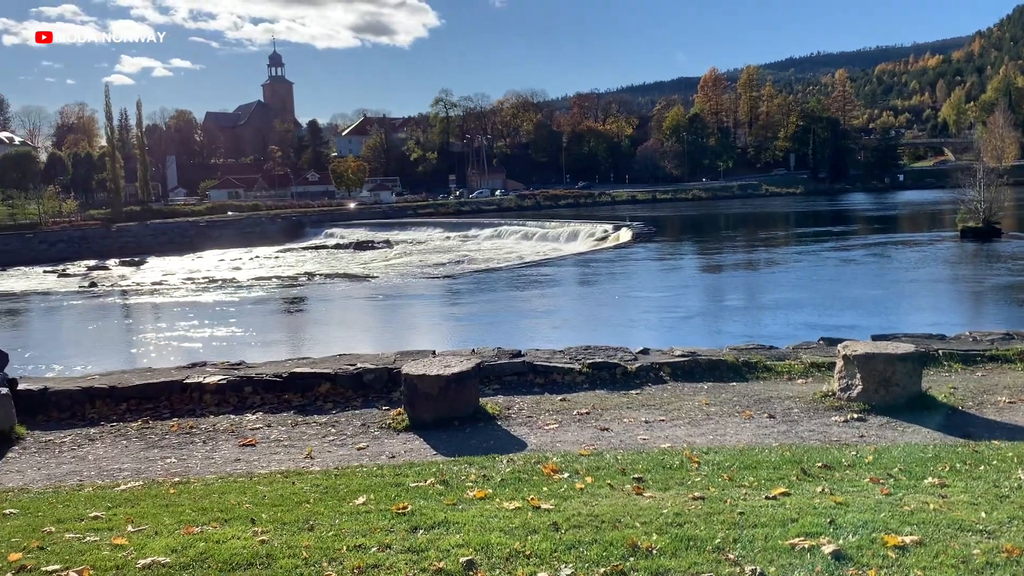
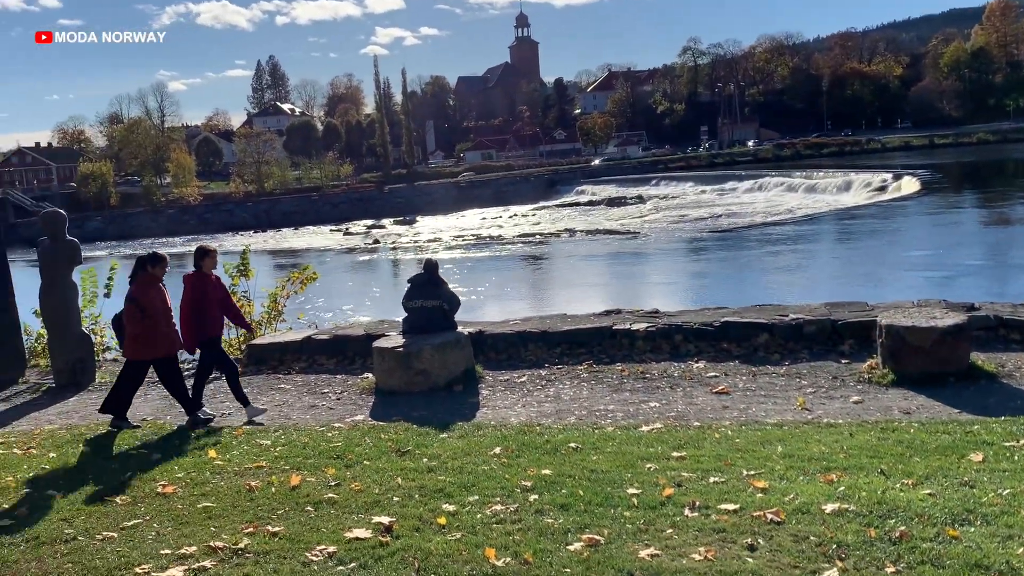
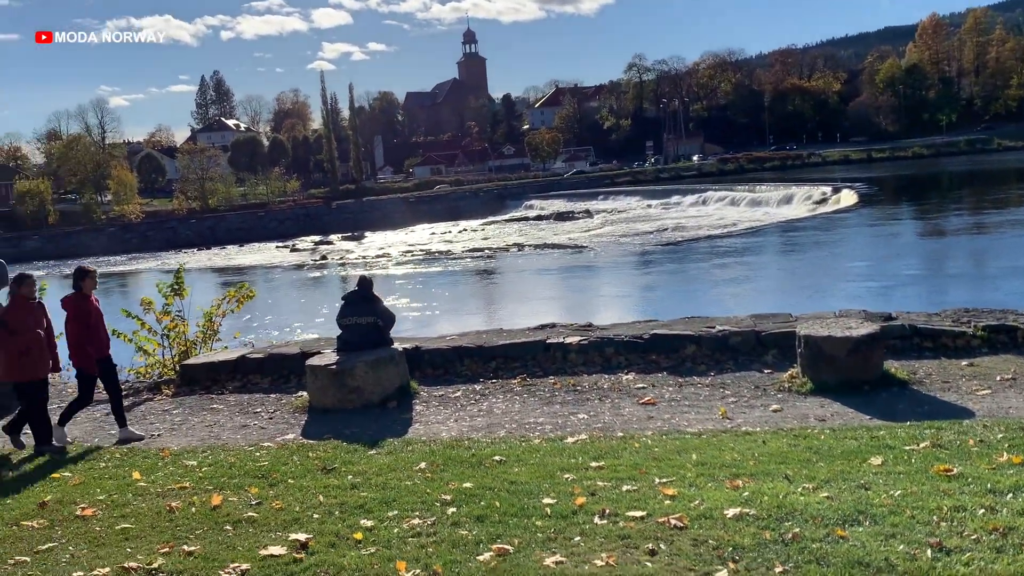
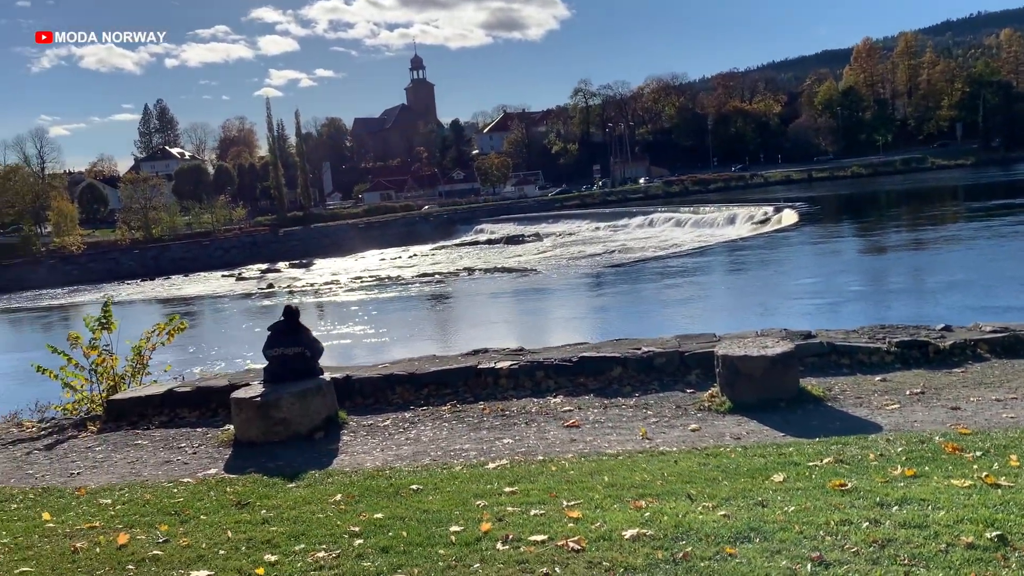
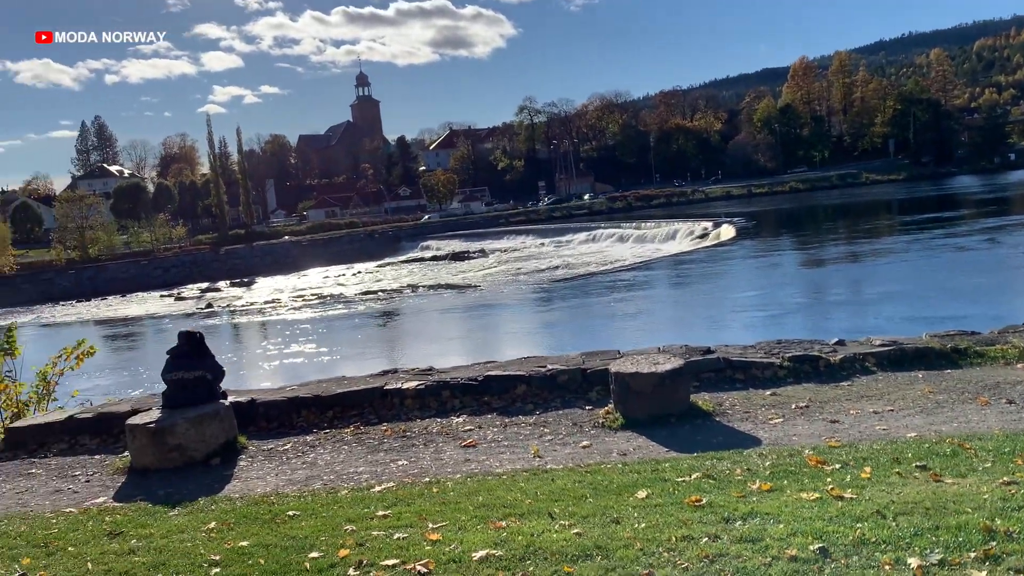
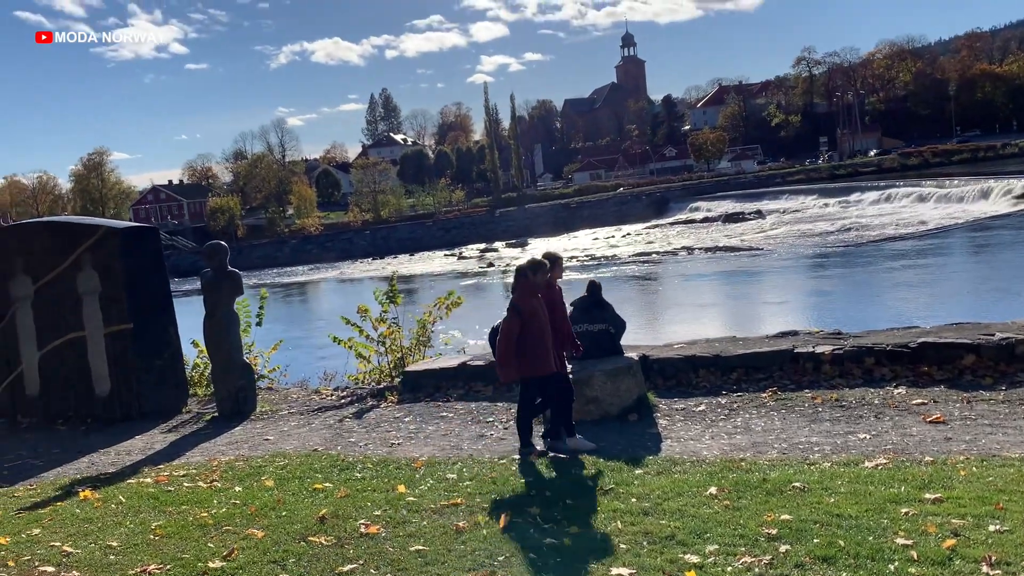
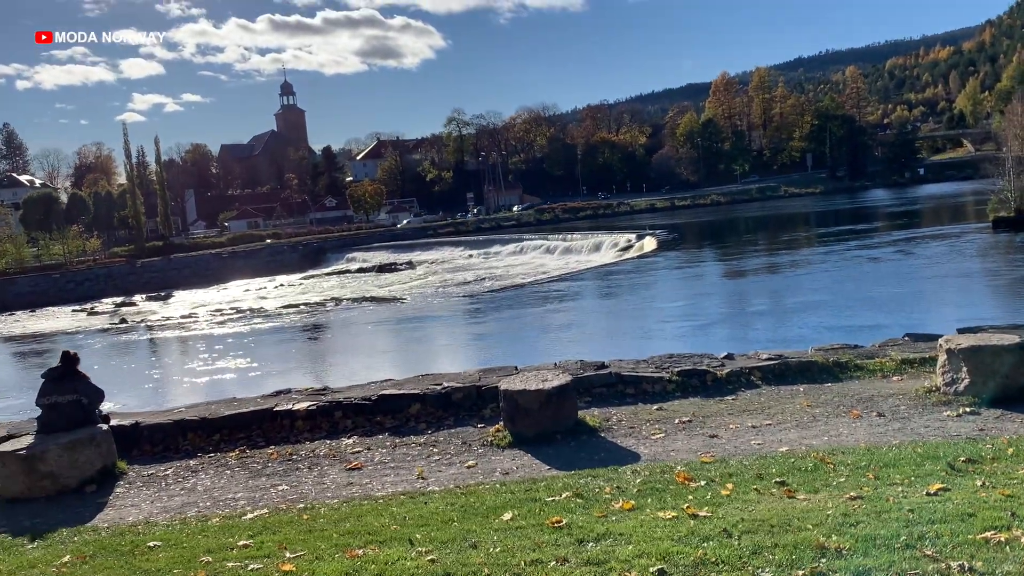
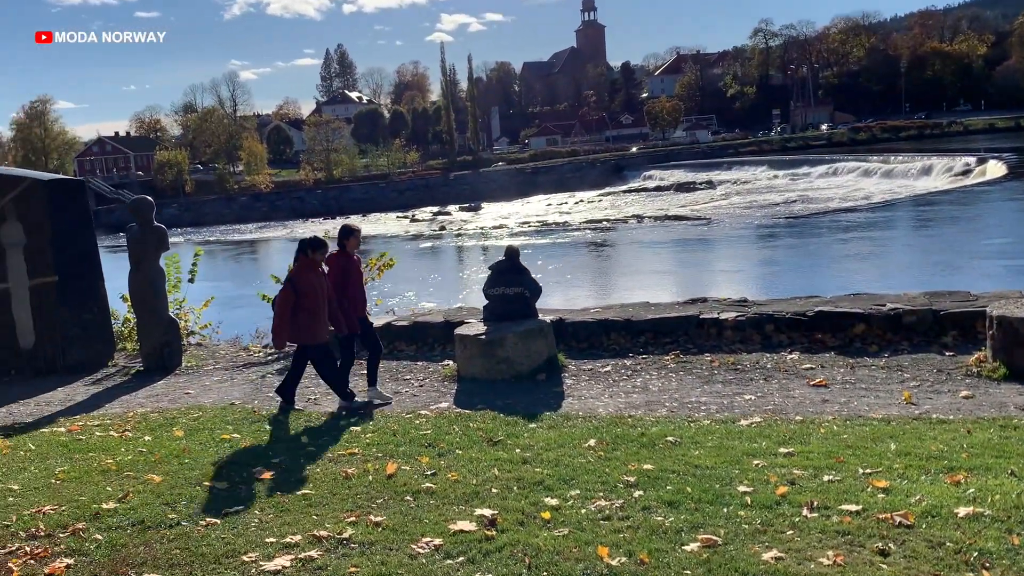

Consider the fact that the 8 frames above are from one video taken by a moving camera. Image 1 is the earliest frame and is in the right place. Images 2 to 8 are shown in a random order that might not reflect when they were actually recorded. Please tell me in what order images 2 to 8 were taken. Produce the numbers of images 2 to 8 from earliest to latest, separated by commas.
7, 5, 4, 3, 2, 8, 6
